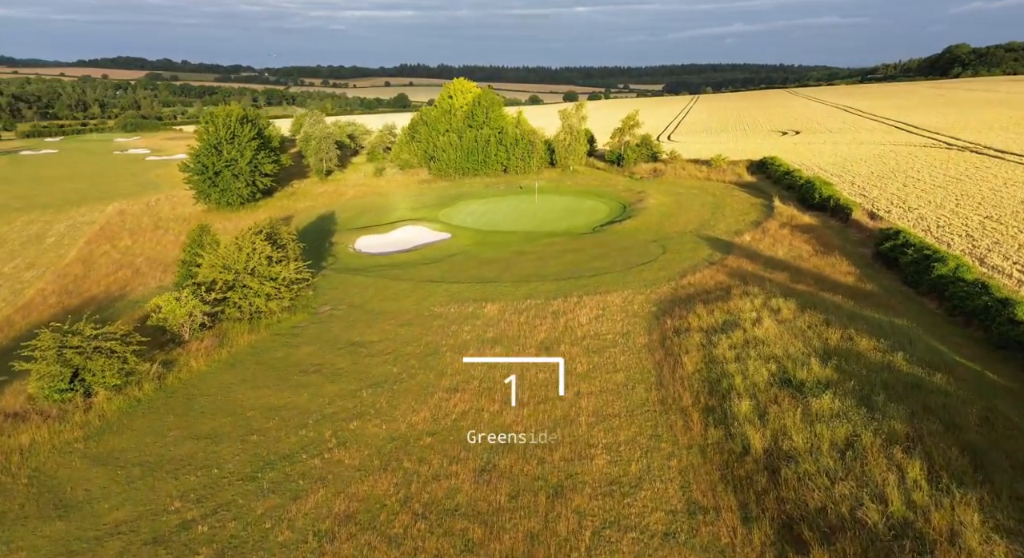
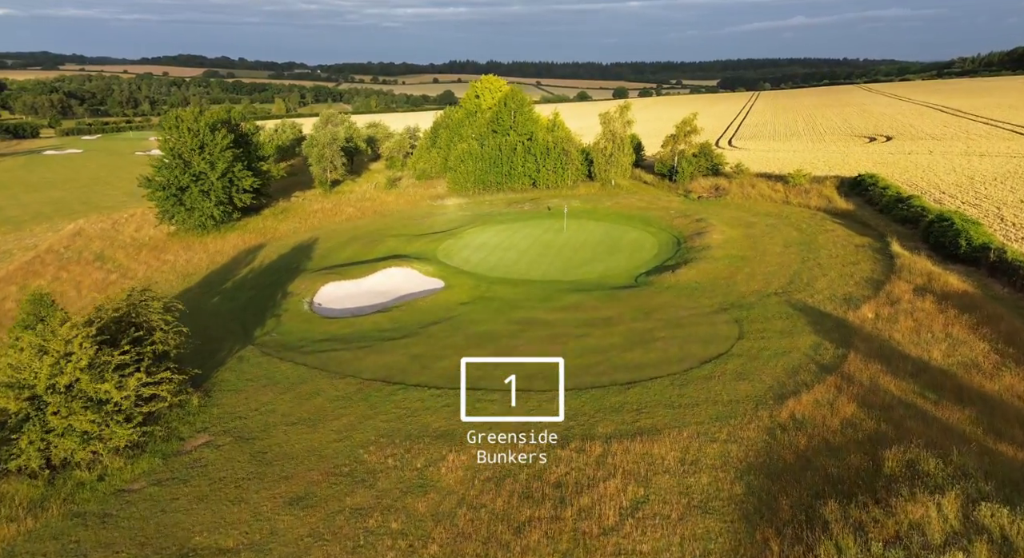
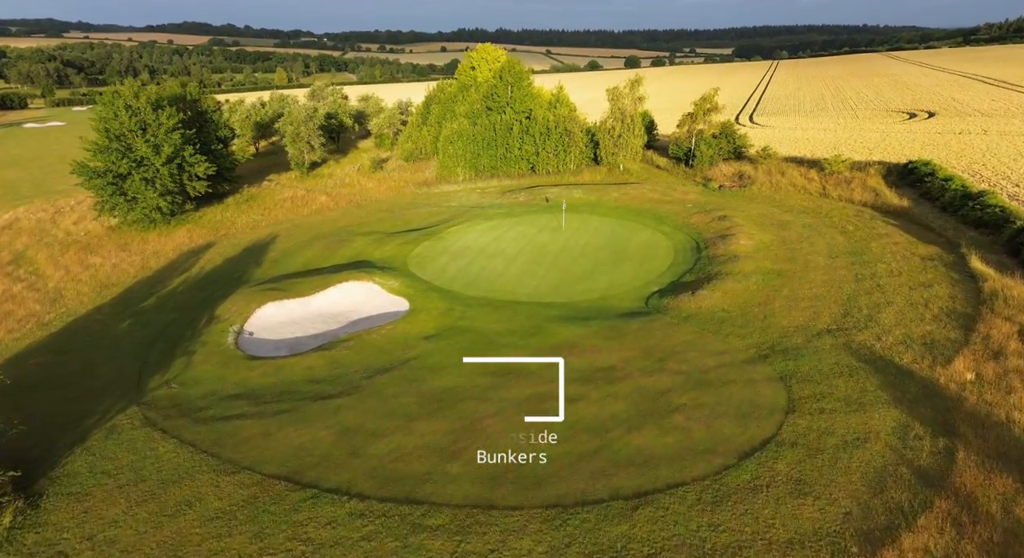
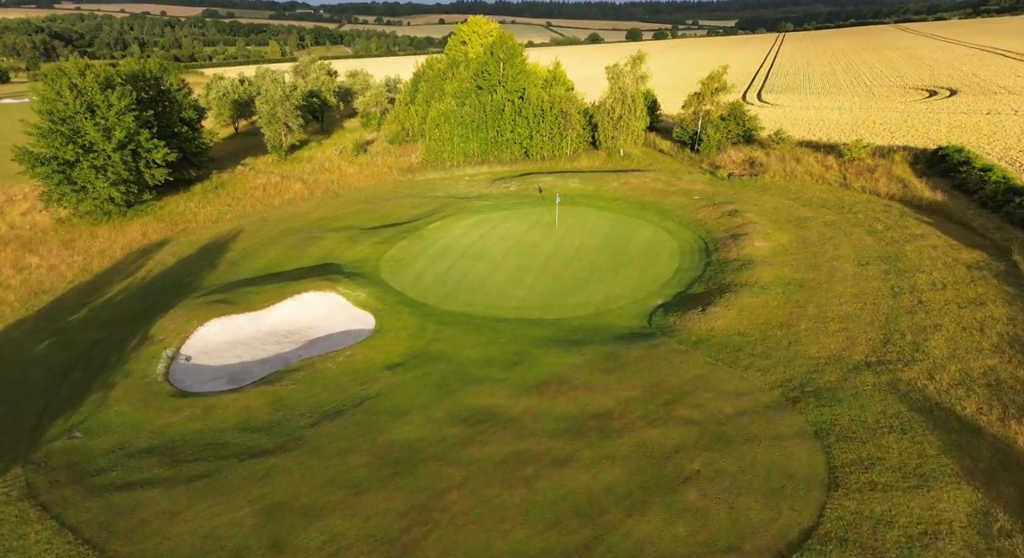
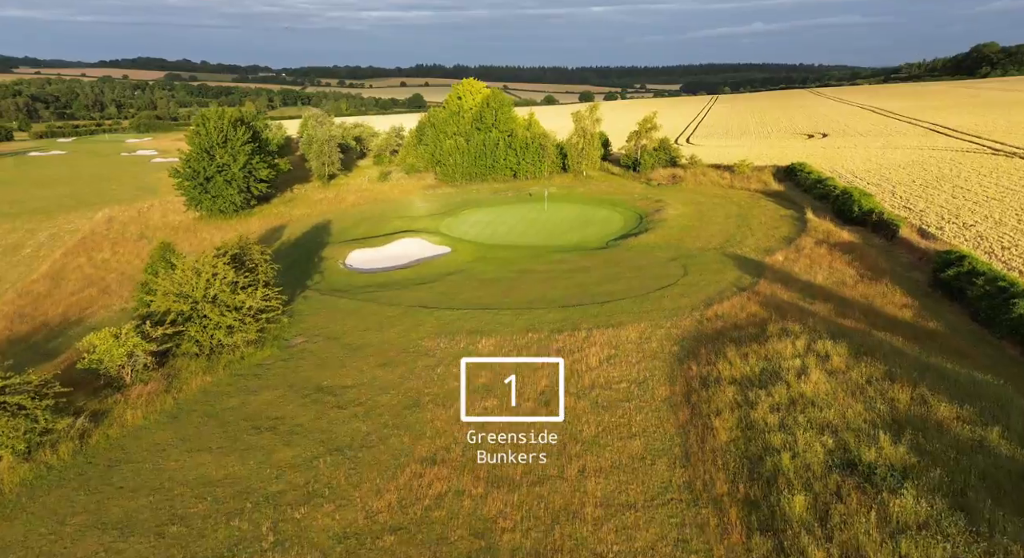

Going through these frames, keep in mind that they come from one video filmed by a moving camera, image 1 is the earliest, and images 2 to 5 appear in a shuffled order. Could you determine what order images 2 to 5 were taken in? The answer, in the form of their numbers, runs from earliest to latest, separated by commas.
5, 2, 3, 4
